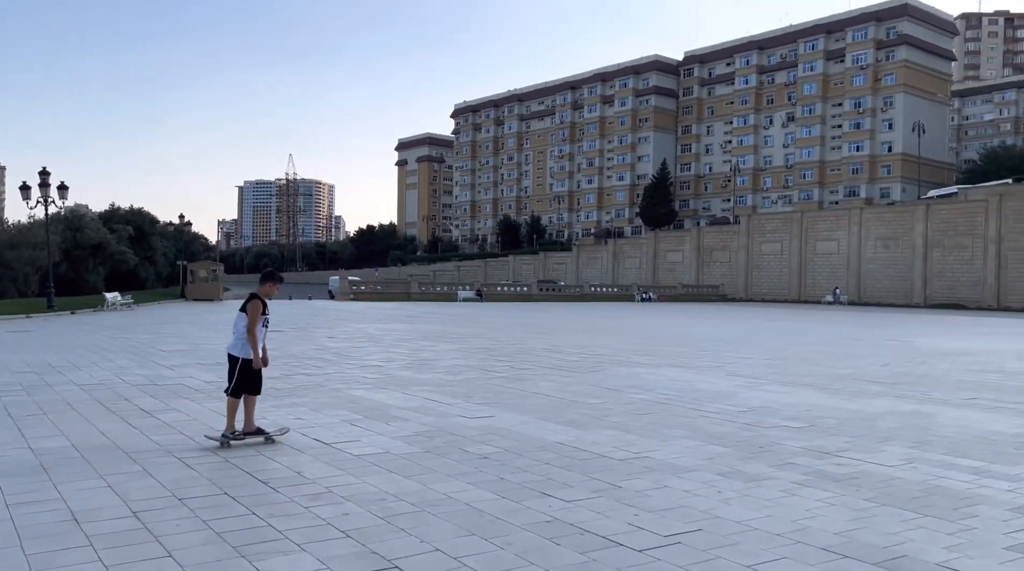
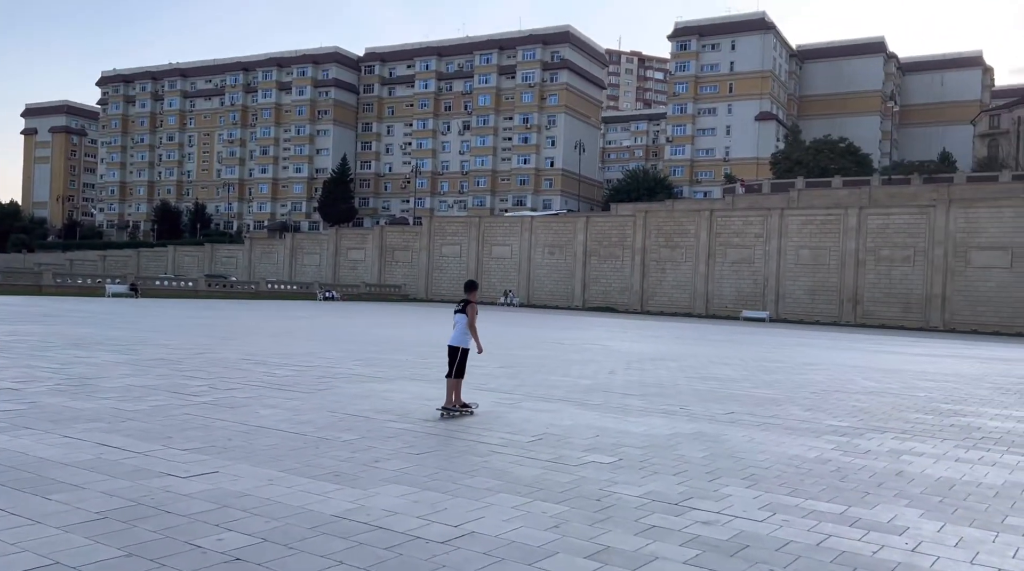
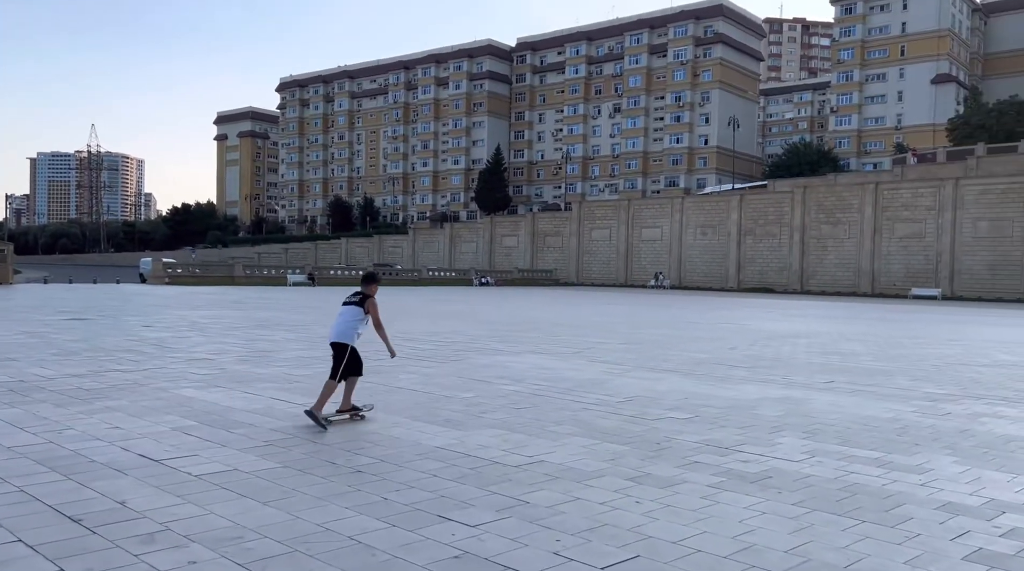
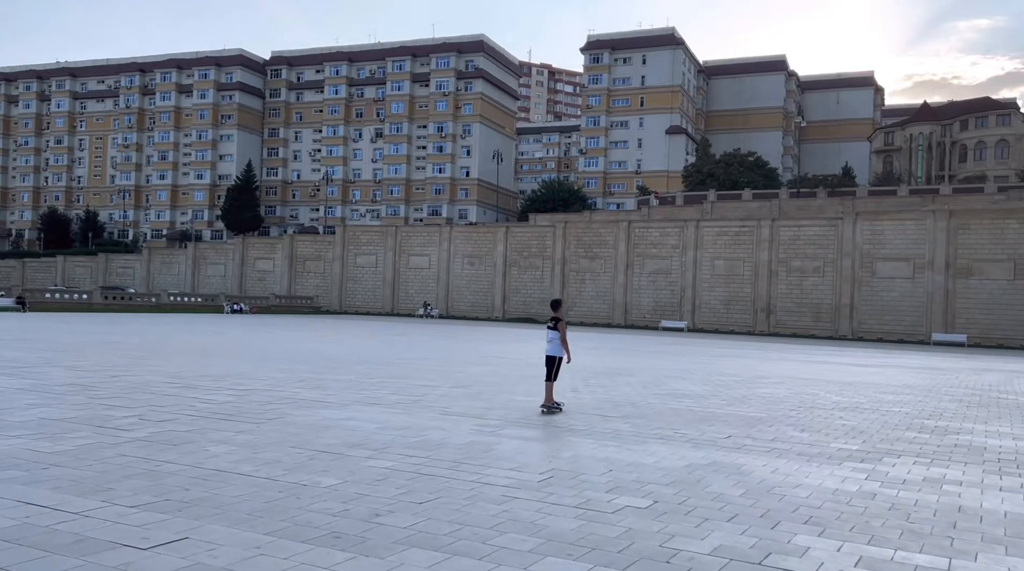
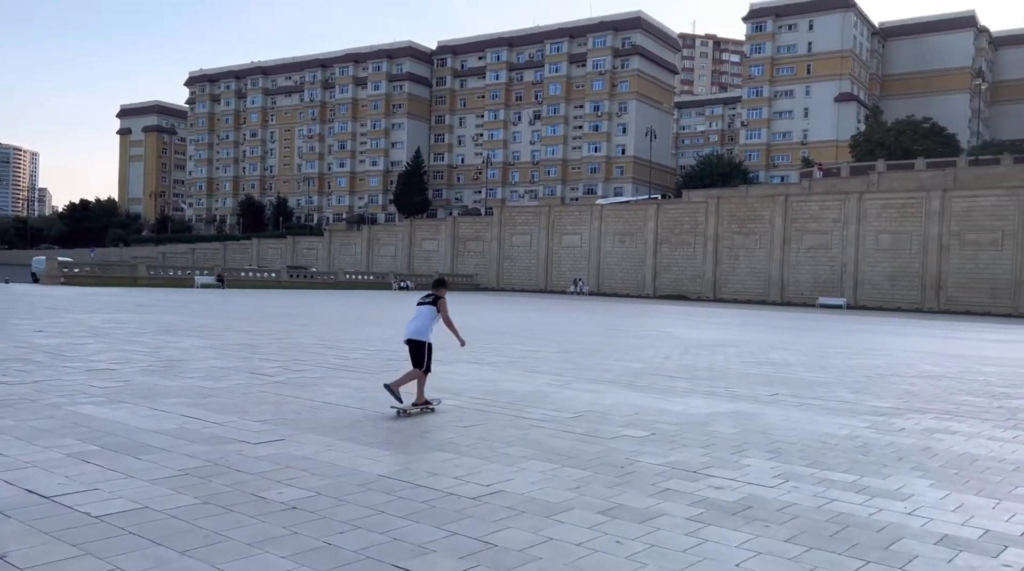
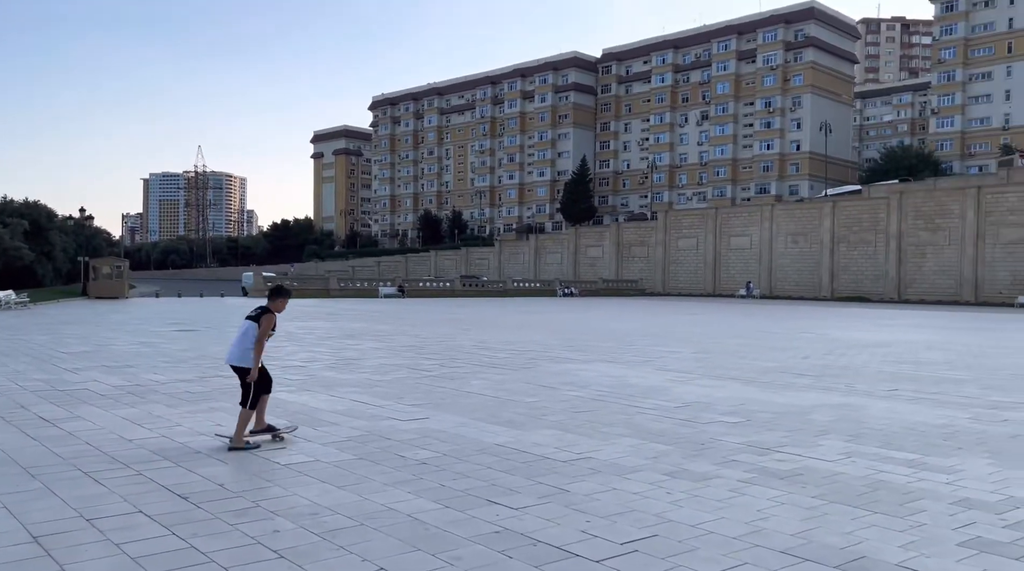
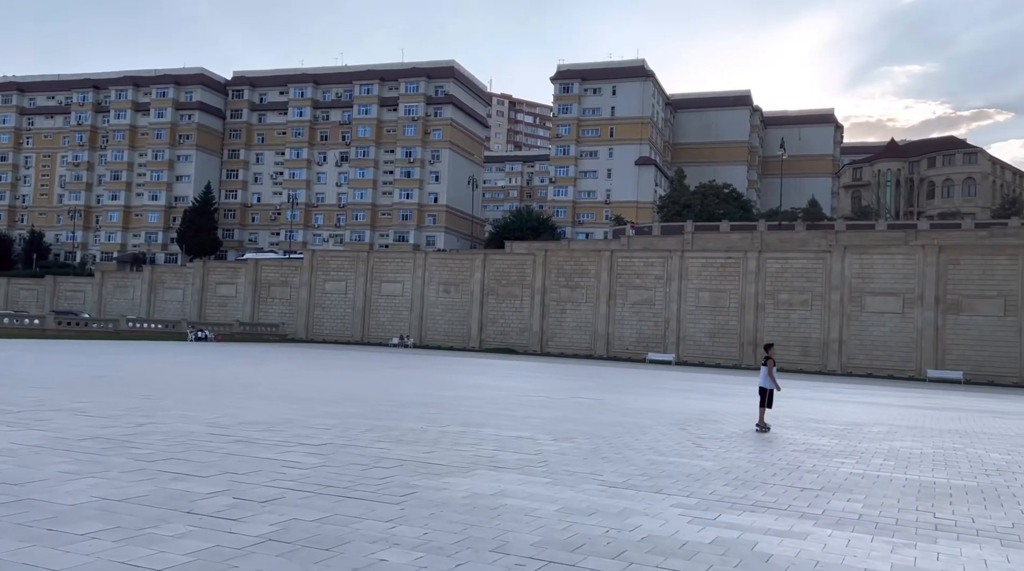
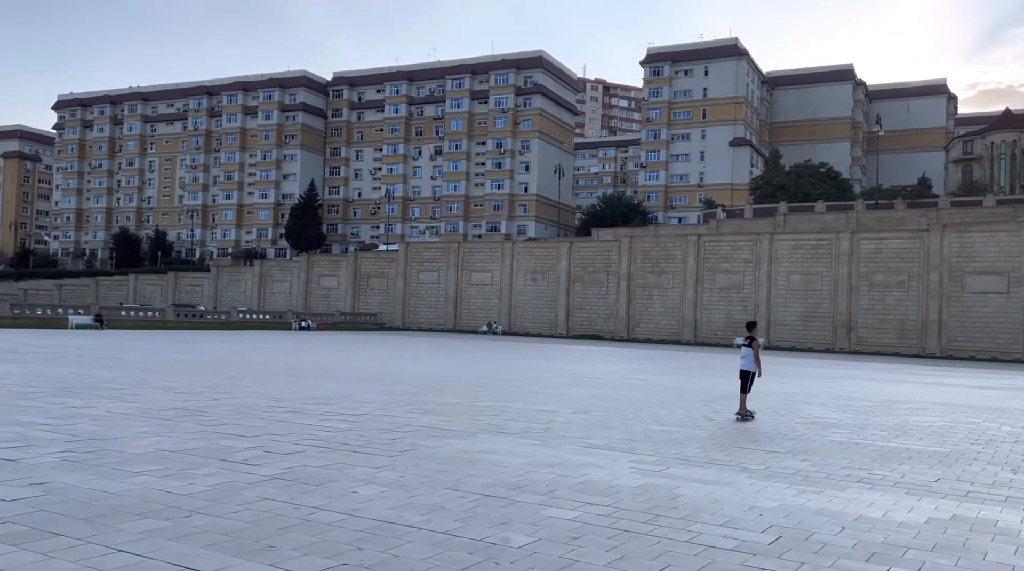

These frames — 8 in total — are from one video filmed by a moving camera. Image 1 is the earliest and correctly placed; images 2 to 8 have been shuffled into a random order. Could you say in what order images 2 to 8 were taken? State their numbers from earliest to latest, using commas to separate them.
6, 3, 5, 2, 4, 8, 7
